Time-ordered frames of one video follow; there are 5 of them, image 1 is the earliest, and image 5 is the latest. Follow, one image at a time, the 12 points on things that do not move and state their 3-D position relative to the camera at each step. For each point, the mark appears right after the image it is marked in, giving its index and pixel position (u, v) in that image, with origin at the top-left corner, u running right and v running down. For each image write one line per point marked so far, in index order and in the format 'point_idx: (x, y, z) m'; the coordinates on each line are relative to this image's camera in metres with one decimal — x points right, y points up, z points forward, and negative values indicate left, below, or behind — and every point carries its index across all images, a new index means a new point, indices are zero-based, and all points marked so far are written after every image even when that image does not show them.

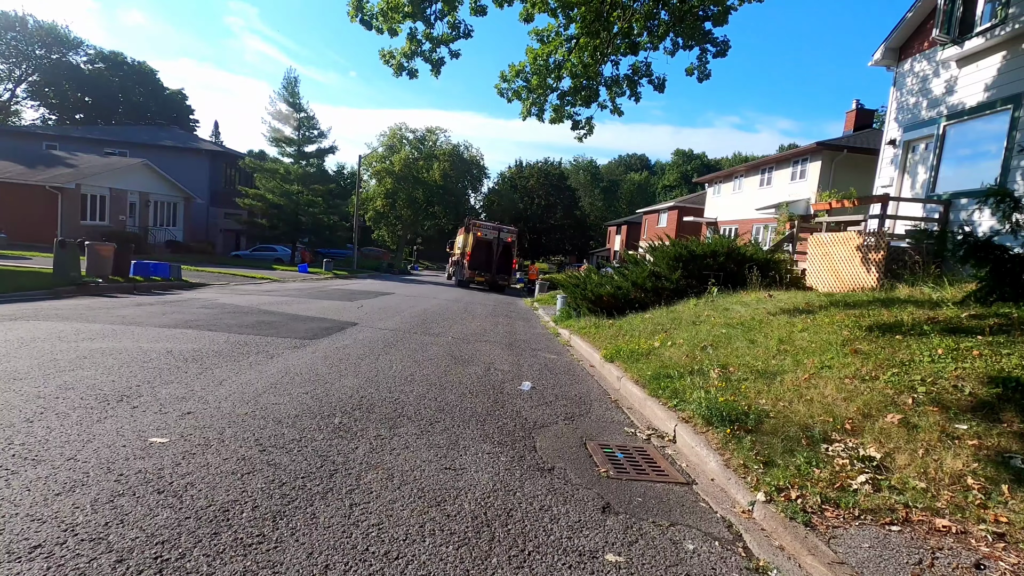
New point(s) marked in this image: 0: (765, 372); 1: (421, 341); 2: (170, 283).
0: (+2.9, -1.0, +6.1) m
1: (-1.7, -1.0, +9.8) m
2: (-11.4, +0.2, +17.8) m
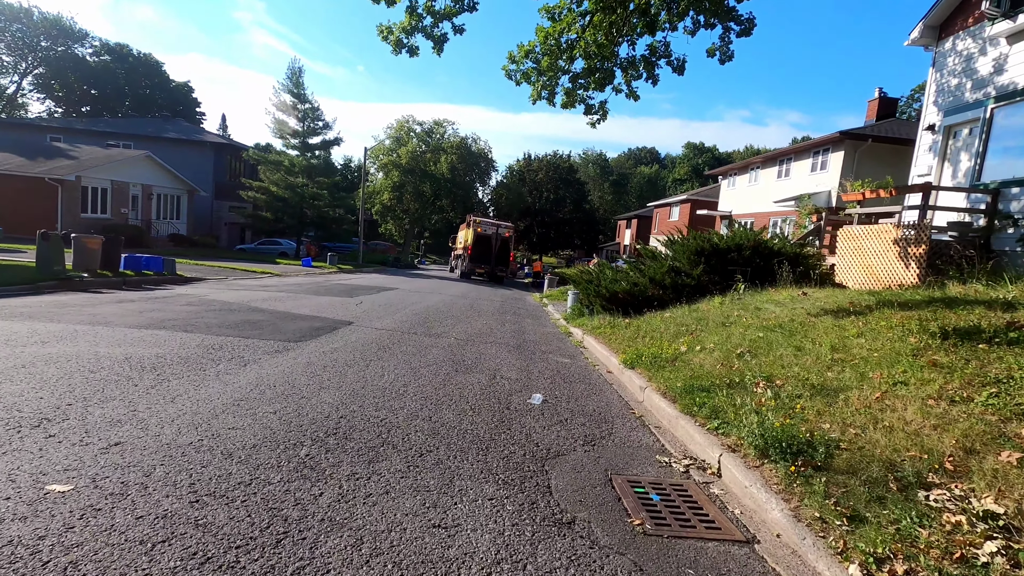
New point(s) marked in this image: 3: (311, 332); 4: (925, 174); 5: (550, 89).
0: (+2.9, -0.9, +5.1) m
1: (-1.5, -0.9, +8.9) m
2: (-11.1, +0.3, +17.0) m
3: (-3.4, -0.7, +9.0) m
4: (+11.7, +3.2, +15.1) m
5: (+1.0, +5.5, +14.6) m
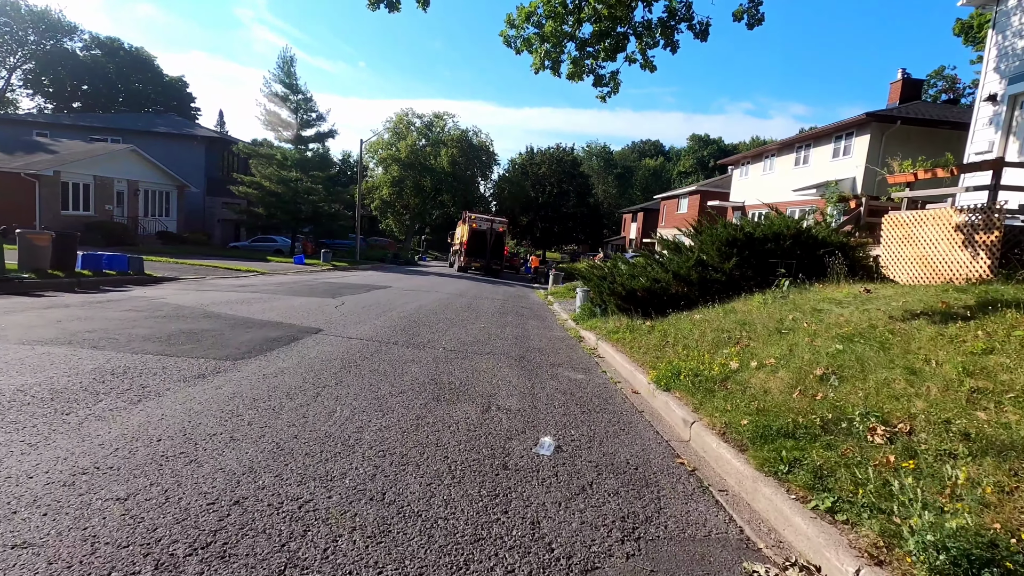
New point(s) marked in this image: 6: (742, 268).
0: (+2.9, -0.9, +3.3) m
1: (-1.5, -0.9, +7.1) m
2: (-11.0, +0.3, +15.3) m
3: (-3.4, -0.8, +7.2) m
4: (+11.7, +3.4, +13.2) m
5: (+1.0, +5.5, +12.8) m
6: (+4.7, +0.4, +10.9) m
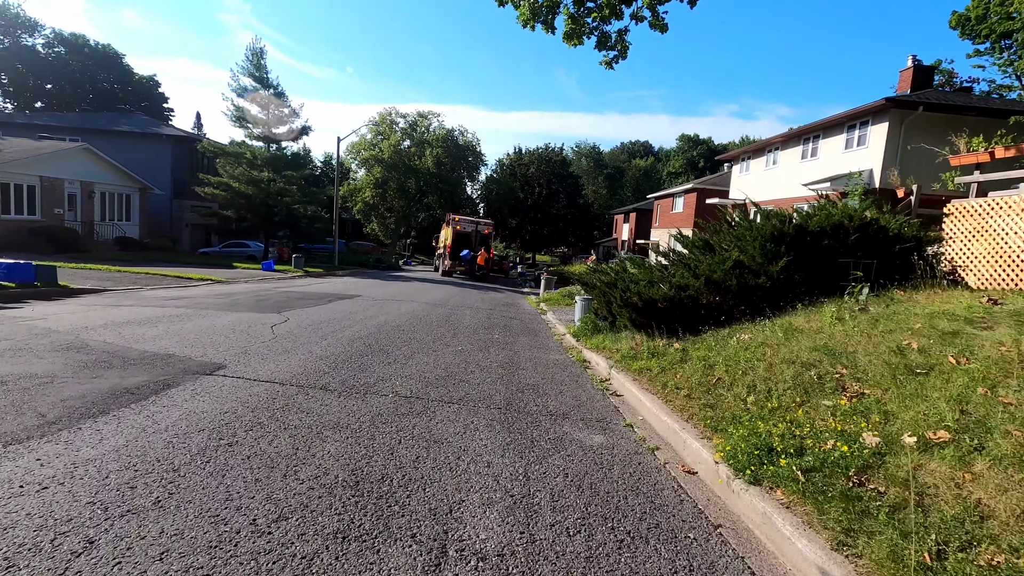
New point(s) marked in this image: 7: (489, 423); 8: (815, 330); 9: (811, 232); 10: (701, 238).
0: (+2.8, -1.1, +0.8) m
1: (-1.7, -1.1, +4.5) m
2: (-11.4, -0.1, +12.5) m
3: (-3.5, -1.0, +4.6) m
4: (+11.3, +3.3, +10.9) m
5: (+0.7, +5.3, +10.3) m
6: (+4.4, +0.3, +8.4) m
7: (-0.2, -1.2, +5.0) m
8: (+3.7, -0.5, +6.5) m
9: (+4.7, +0.9, +8.4) m
10: (+3.3, +0.9, +9.6) m
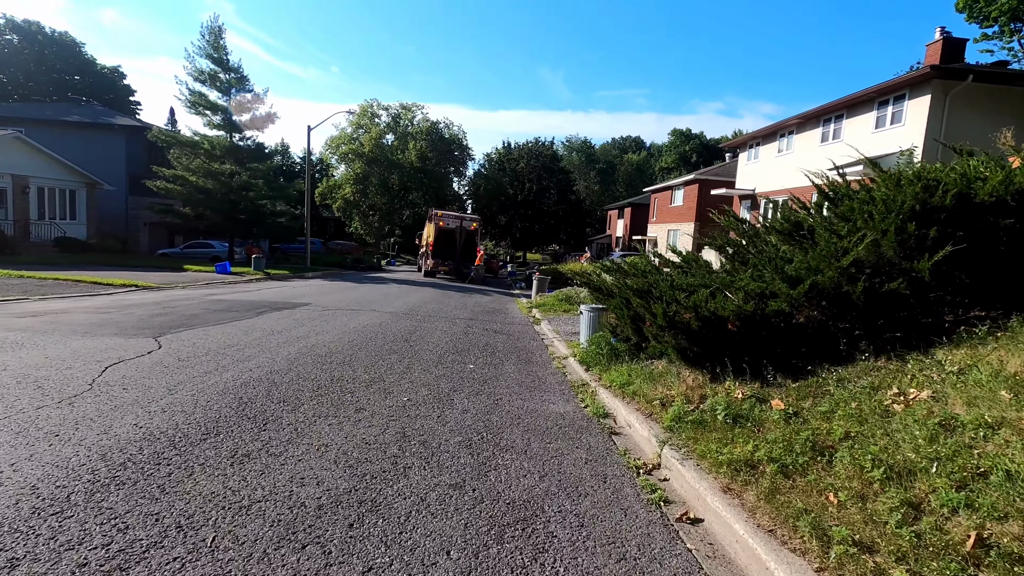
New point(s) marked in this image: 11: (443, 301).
0: (+2.7, -1.2, -2.6) m
1: (-1.8, -1.3, +1.1) m
2: (-11.7, -0.3, +8.9) m
3: (-3.7, -1.2, +1.1) m
4: (+11.0, +3.3, +7.6) m
5: (+0.3, +5.2, +6.8) m
6: (+4.2, +0.2, +5.1) m
7: (-0.4, -1.4, +1.5) m
8: (+3.5, -0.6, +3.1) m
9: (+4.5, +0.8, +5.0) m
10: (+3.1, +0.8, +6.2) m
11: (-2.3, -0.4, +17.9) m
